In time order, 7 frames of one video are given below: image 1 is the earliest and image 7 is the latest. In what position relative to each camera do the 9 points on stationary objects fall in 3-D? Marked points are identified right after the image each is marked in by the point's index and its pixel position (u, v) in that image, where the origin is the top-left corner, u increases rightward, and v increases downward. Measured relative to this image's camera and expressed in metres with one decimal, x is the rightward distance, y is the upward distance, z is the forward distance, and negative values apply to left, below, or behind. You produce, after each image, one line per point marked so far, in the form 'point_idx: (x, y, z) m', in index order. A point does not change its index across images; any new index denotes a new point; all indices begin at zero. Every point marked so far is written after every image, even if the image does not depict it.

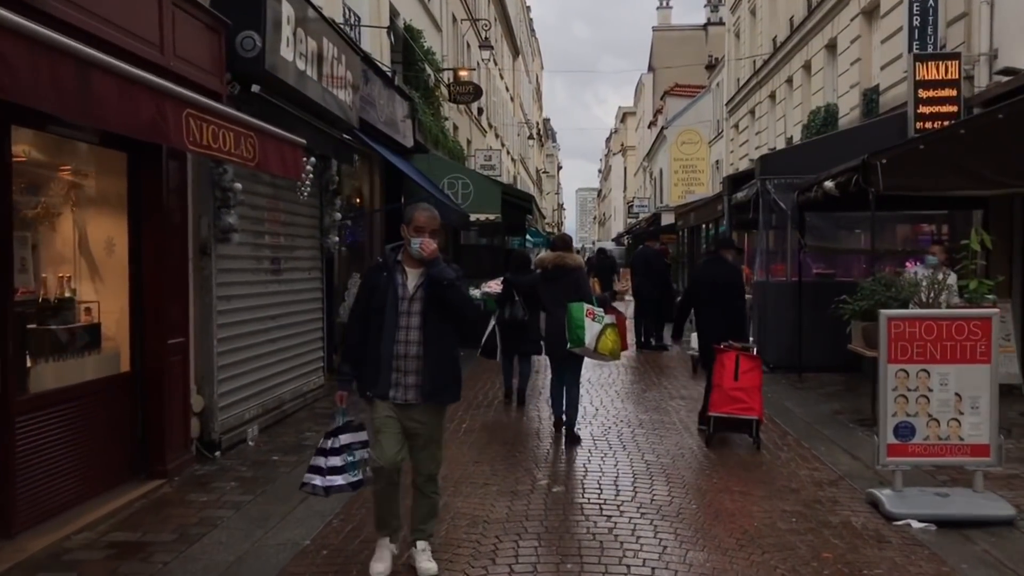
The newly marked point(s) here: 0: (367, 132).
0: (-2.3, +2.5, +13.0) m
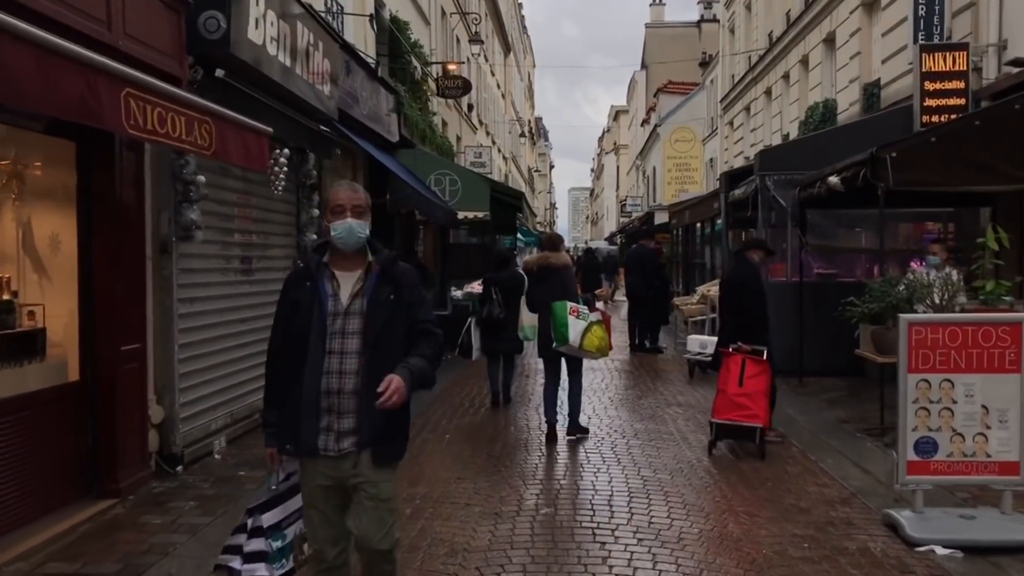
0: (-2.4, +2.5, +12.5) m
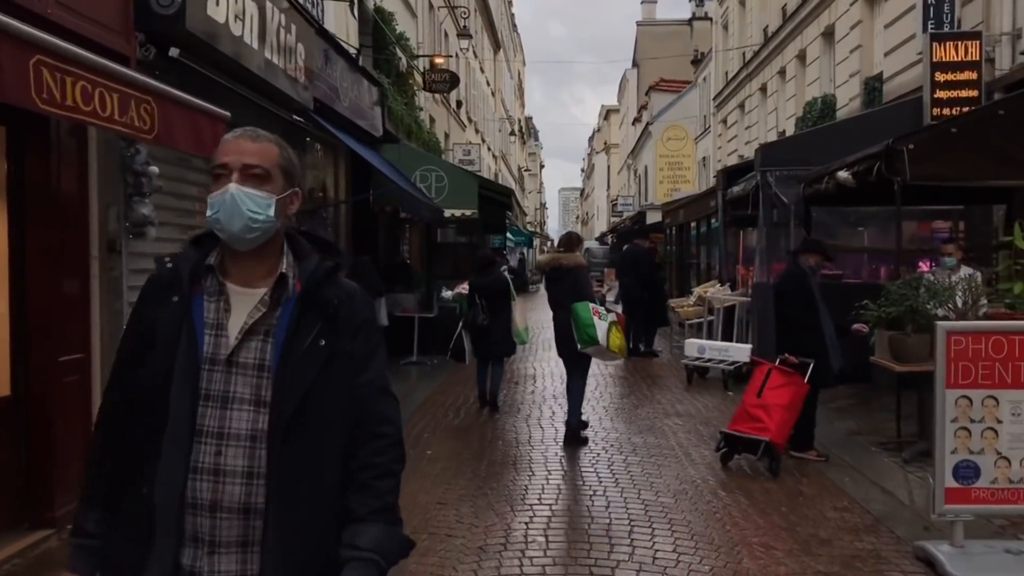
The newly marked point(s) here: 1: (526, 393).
0: (-2.6, +2.5, +11.8) m
1: (+0.1, -1.3, +10.1) m
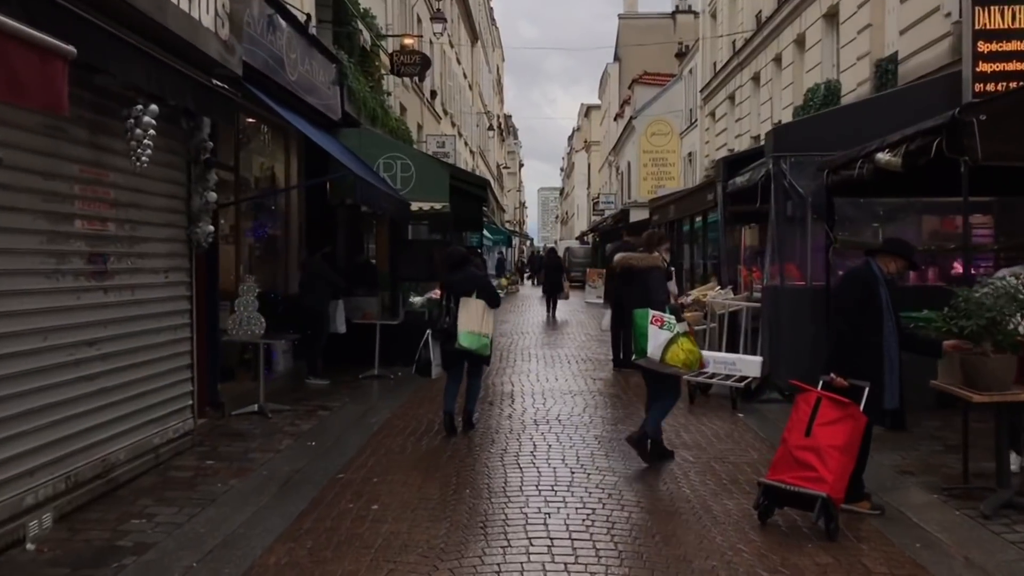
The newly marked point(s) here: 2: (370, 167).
0: (-2.9, +2.4, +10.2) m
1: (-0.1, -1.3, +8.6) m
2: (-2.1, +1.8, +12.1) m
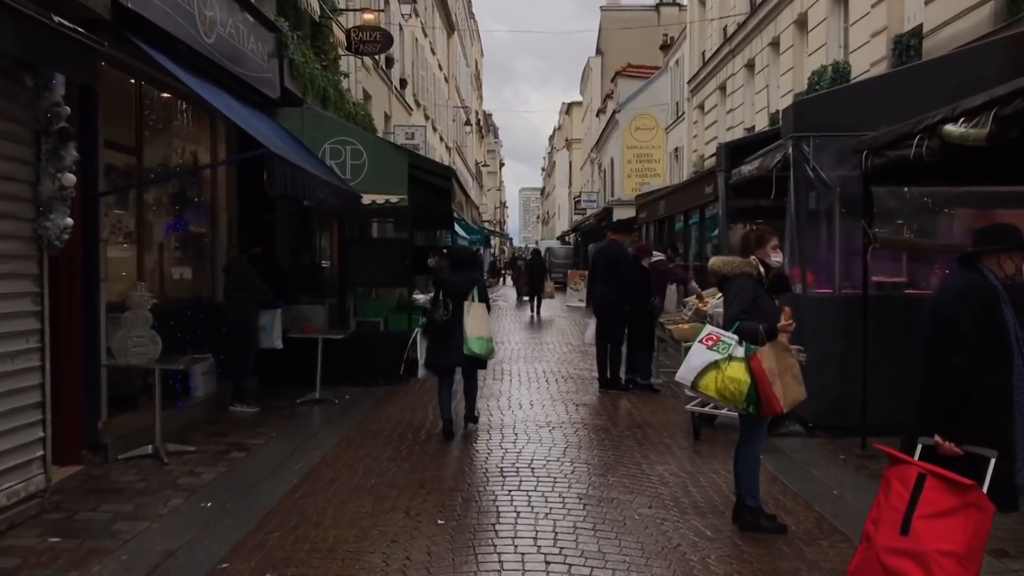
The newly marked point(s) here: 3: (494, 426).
0: (-3.3, +2.3, +8.4) m
1: (-0.5, -1.4, +6.8) m
2: (-2.5, +1.7, +10.3) m
3: (-0.2, -1.3, +7.9) m
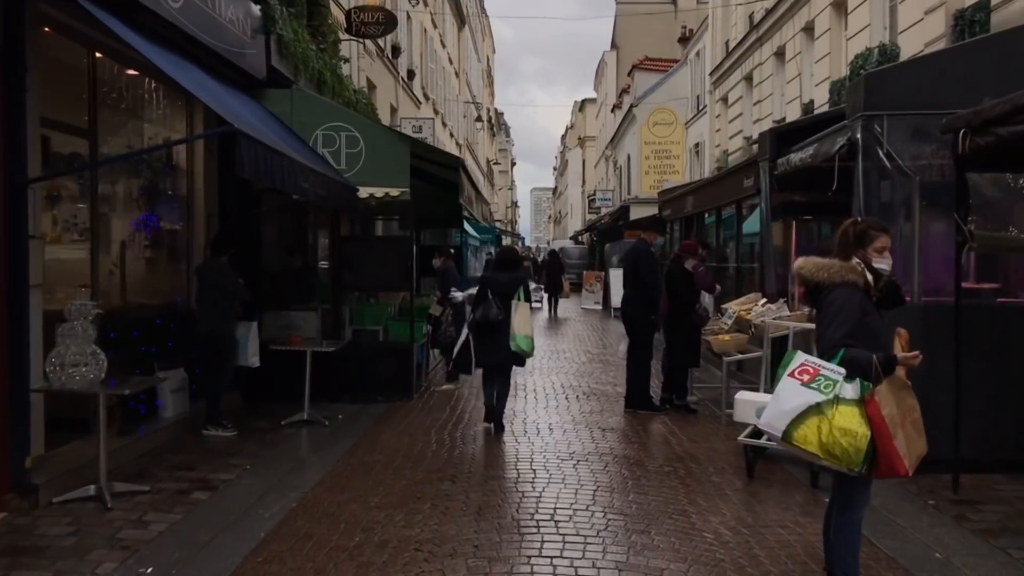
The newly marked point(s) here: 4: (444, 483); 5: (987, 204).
0: (-3.1, +2.3, +7.2) m
1: (-0.3, -1.4, +5.6) m
2: (-2.3, +1.6, +9.1) m
3: (0.0, -1.4, +6.7) m
4: (-0.5, -1.4, +5.9) m
5: (+3.7, +0.7, +6.5) m
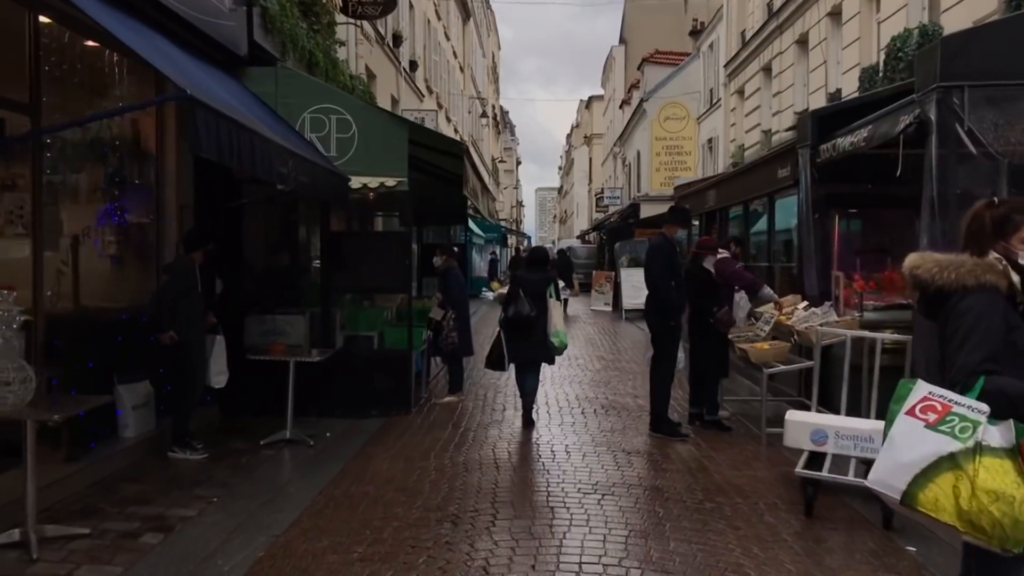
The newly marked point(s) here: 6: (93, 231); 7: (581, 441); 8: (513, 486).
0: (-3.0, +2.3, +6.2) m
1: (-0.3, -1.5, +4.6) m
2: (-2.2, +1.6, +8.1) m
3: (+0.1, -1.4, +5.7) m
4: (-0.4, -1.4, +4.9) m
5: (+3.8, +0.6, +5.5) m
6: (-3.5, +0.5, +6.8) m
7: (+0.6, -1.3, +7.2) m
8: (0.0, -1.4, +5.8) m
